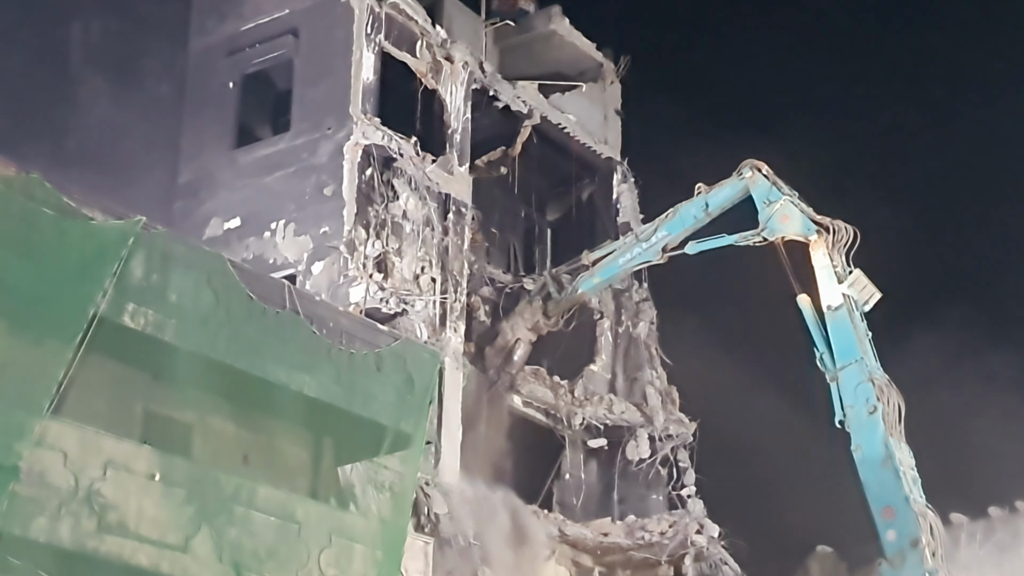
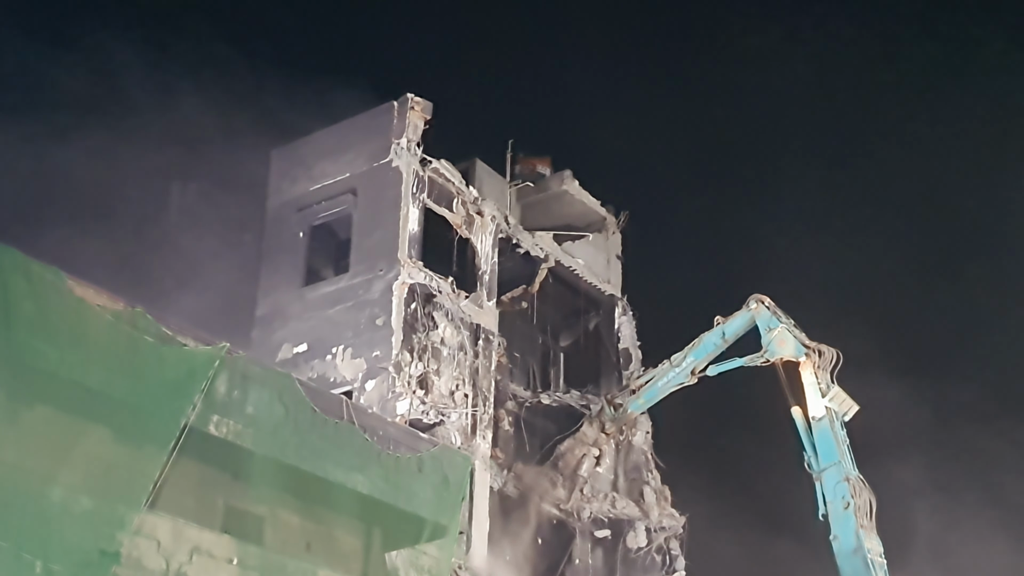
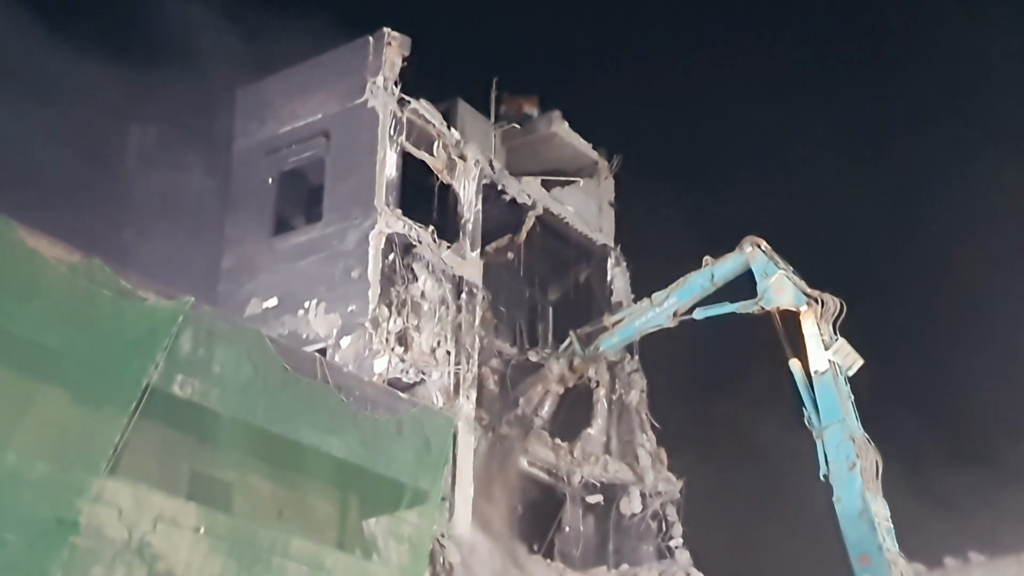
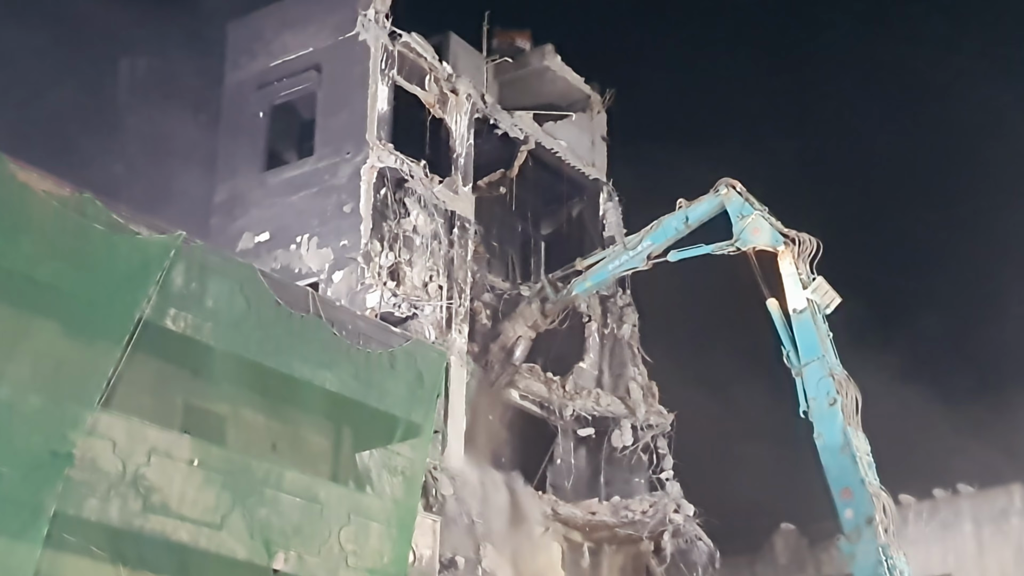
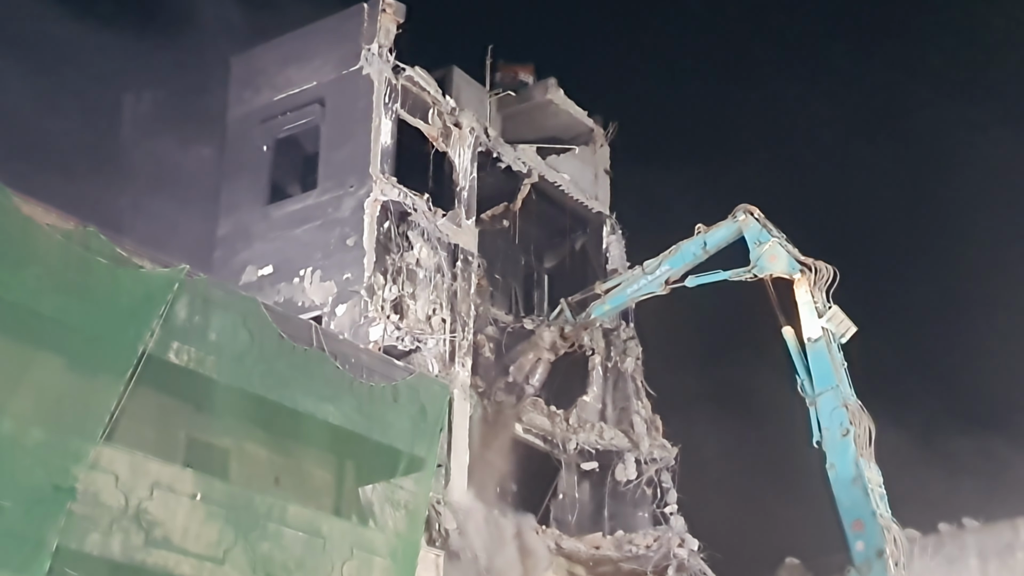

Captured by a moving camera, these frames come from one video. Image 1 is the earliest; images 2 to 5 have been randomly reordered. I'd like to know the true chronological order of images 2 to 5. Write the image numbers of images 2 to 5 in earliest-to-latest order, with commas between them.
4, 5, 3, 2
